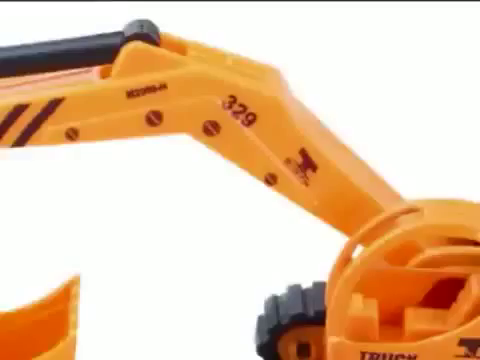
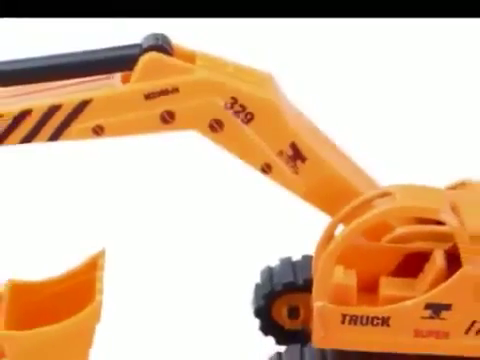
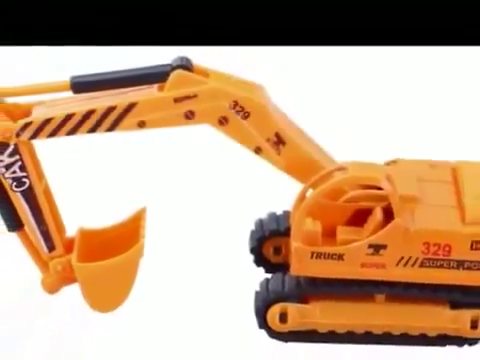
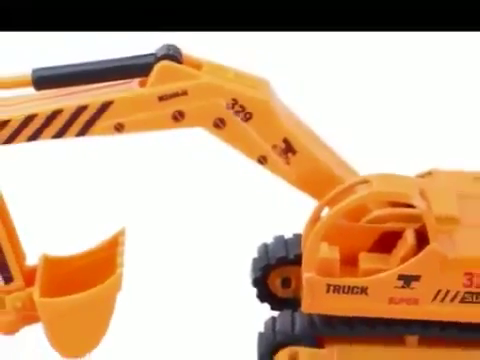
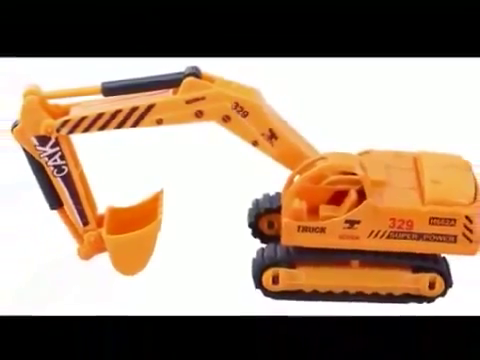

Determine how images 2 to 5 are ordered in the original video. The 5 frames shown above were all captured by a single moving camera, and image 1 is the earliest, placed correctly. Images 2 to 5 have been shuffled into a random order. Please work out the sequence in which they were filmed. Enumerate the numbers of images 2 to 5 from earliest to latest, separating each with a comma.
2, 4, 3, 5
